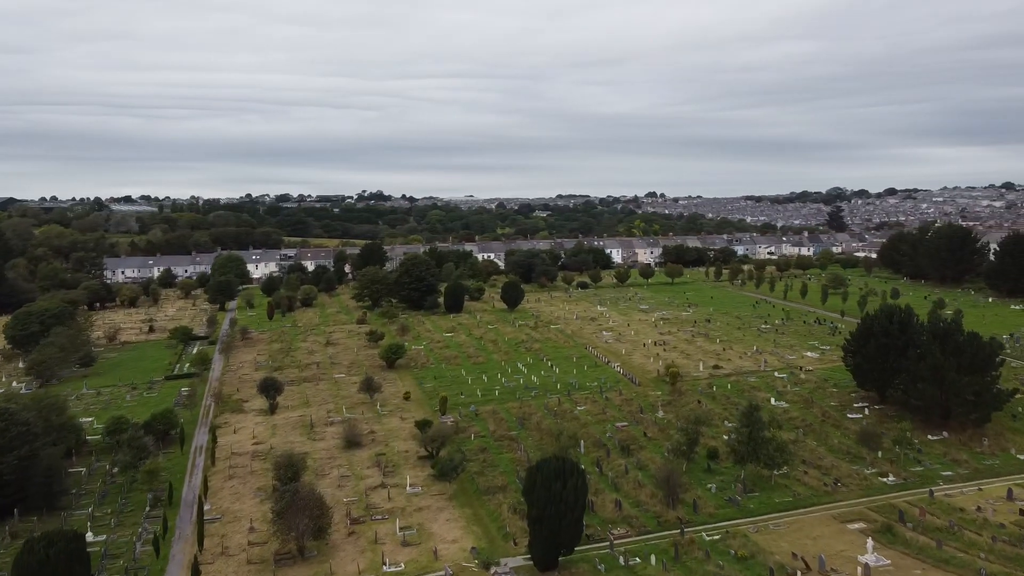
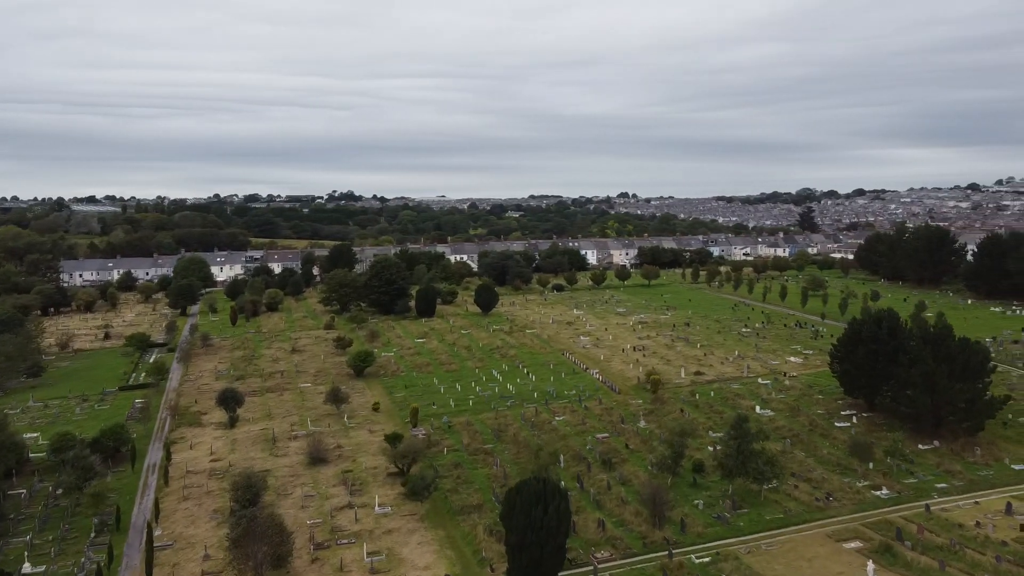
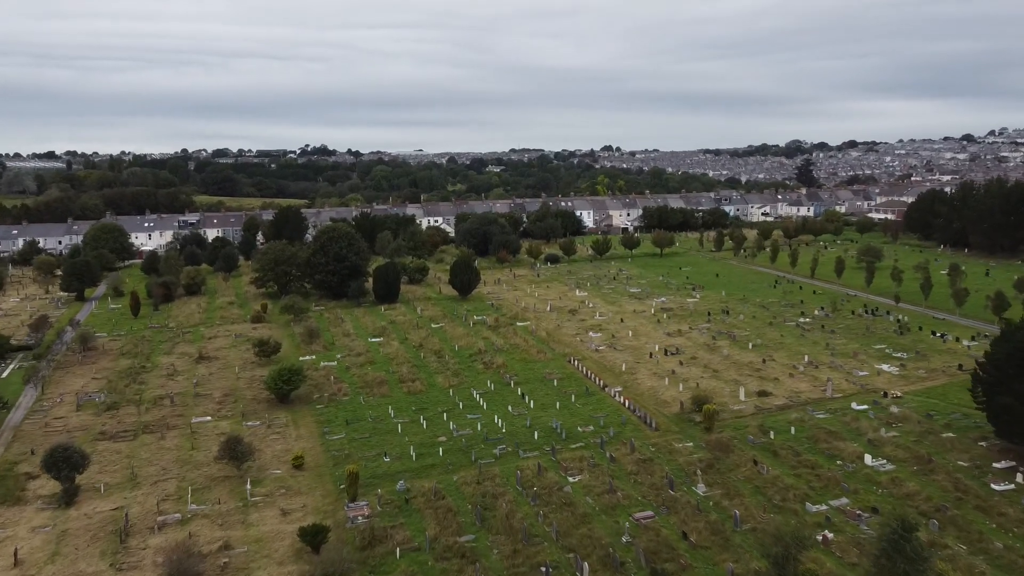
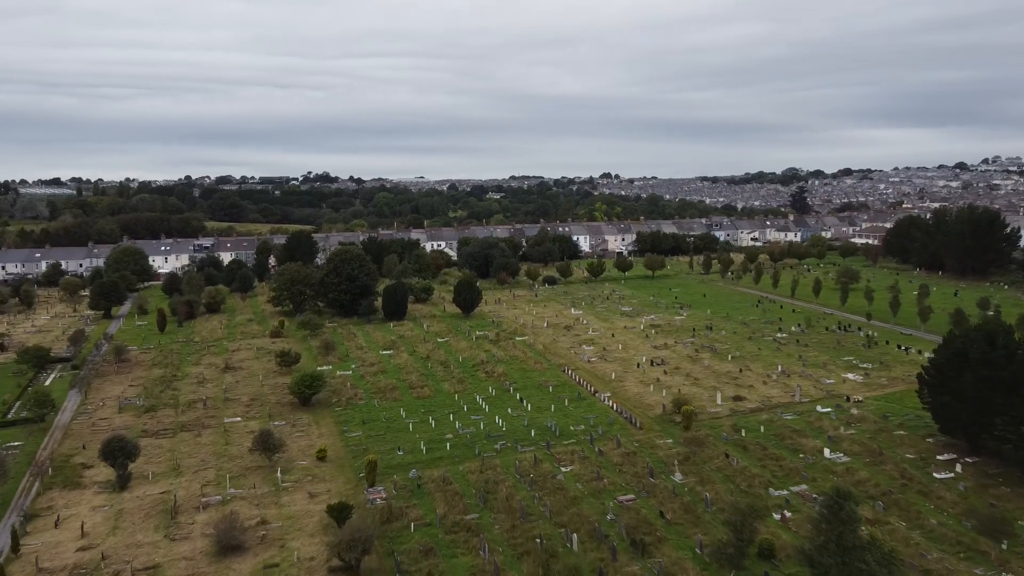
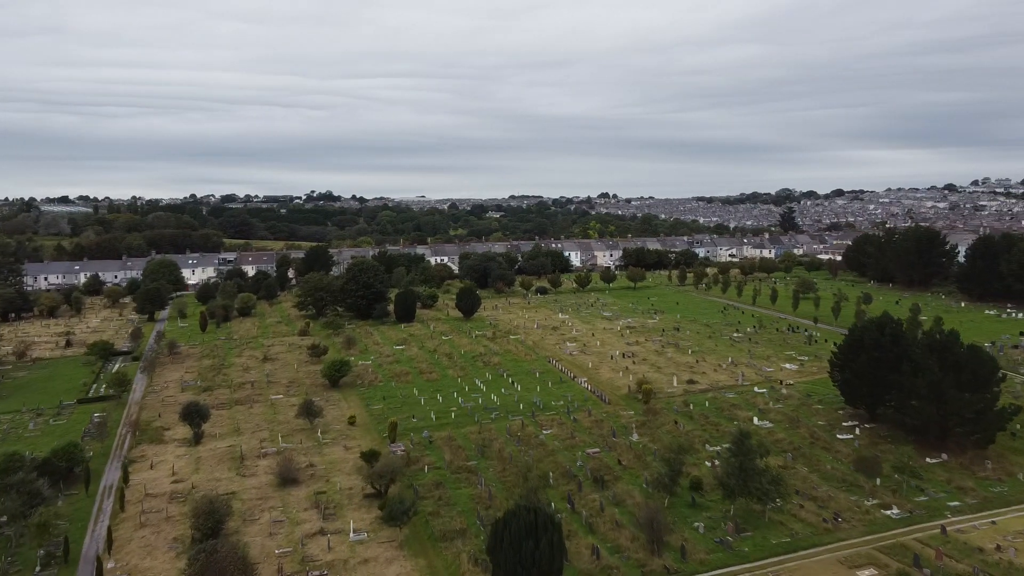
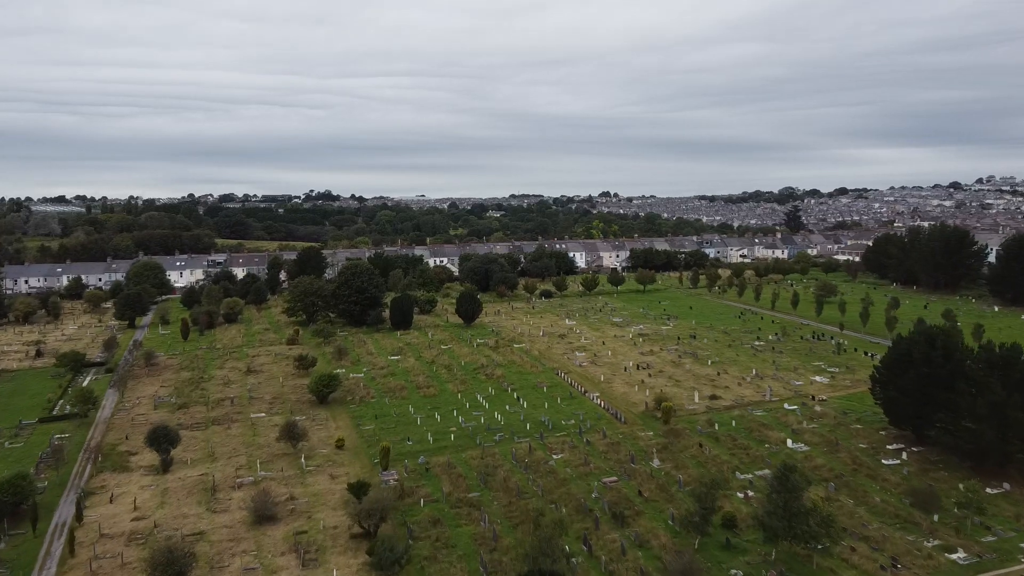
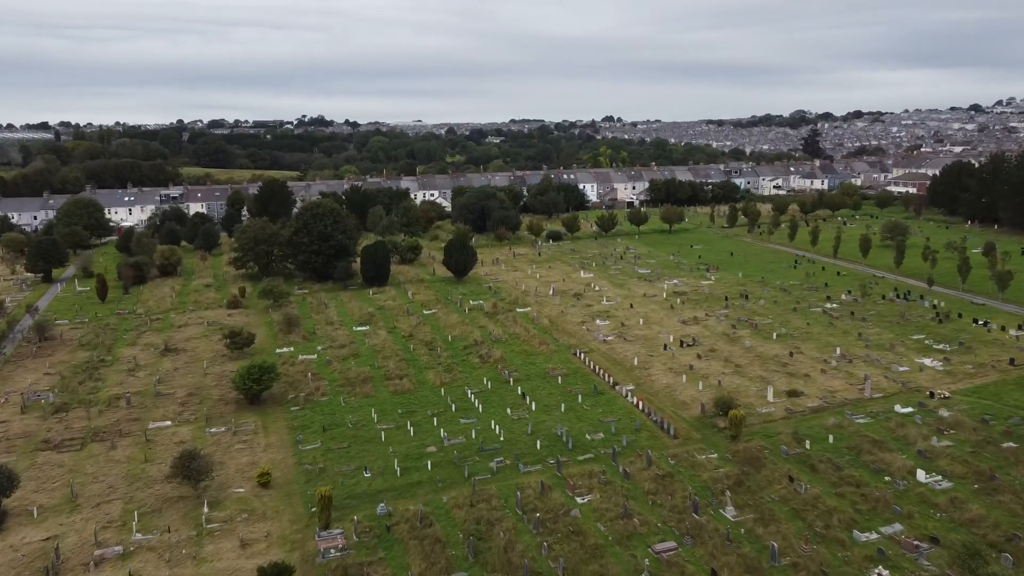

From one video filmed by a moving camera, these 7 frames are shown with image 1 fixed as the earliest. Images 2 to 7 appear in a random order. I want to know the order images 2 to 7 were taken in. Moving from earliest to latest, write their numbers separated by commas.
2, 5, 6, 4, 3, 7
